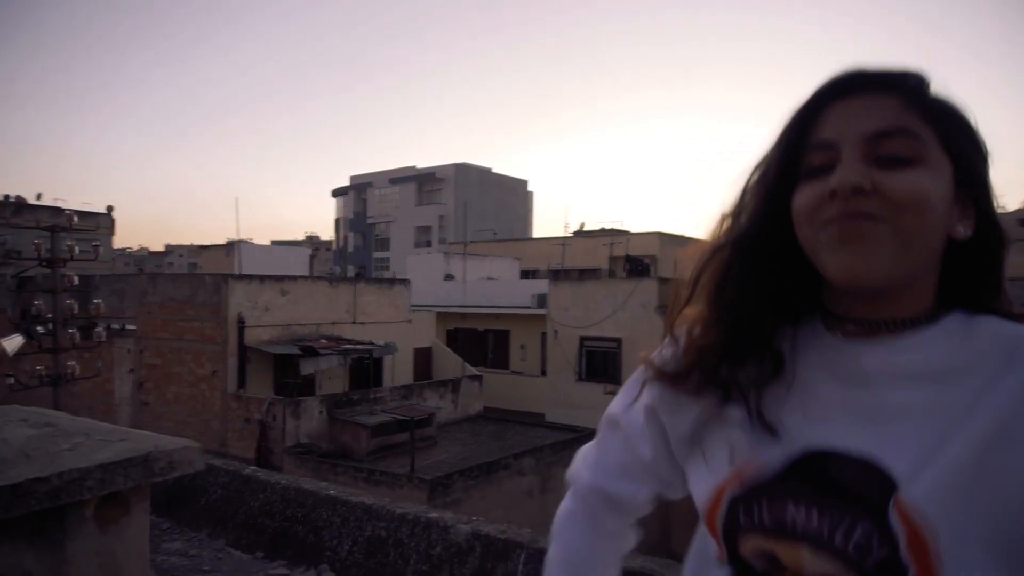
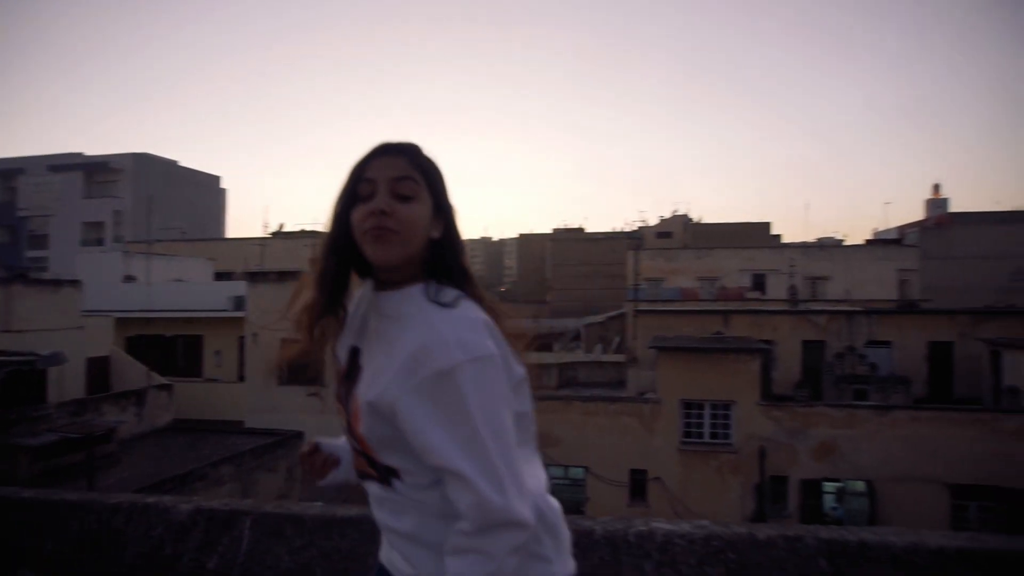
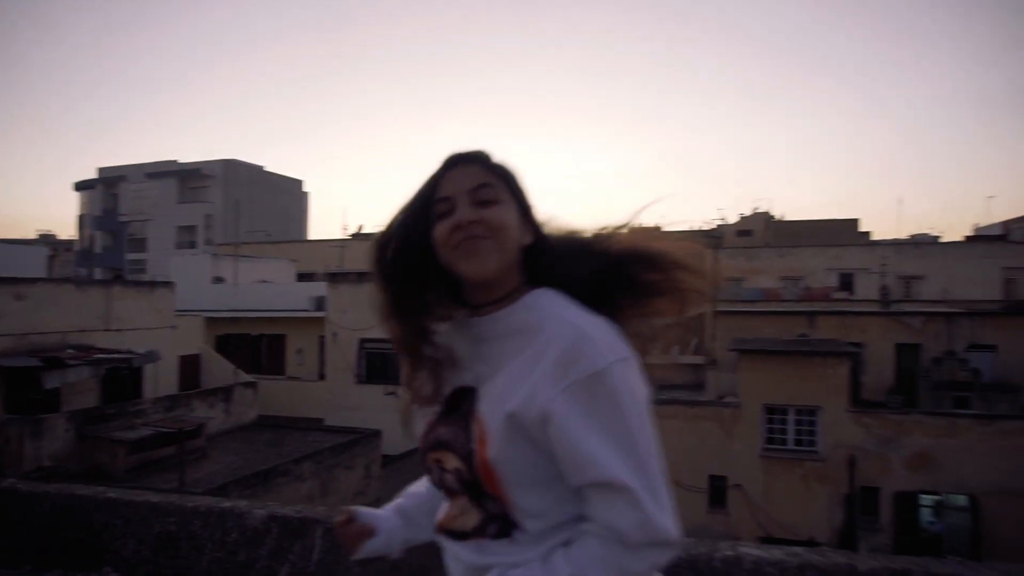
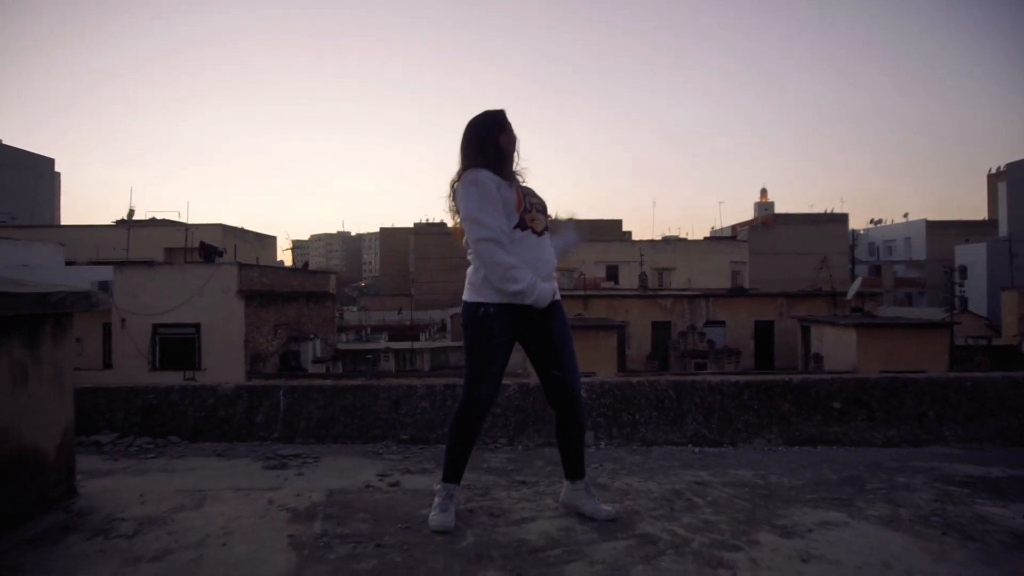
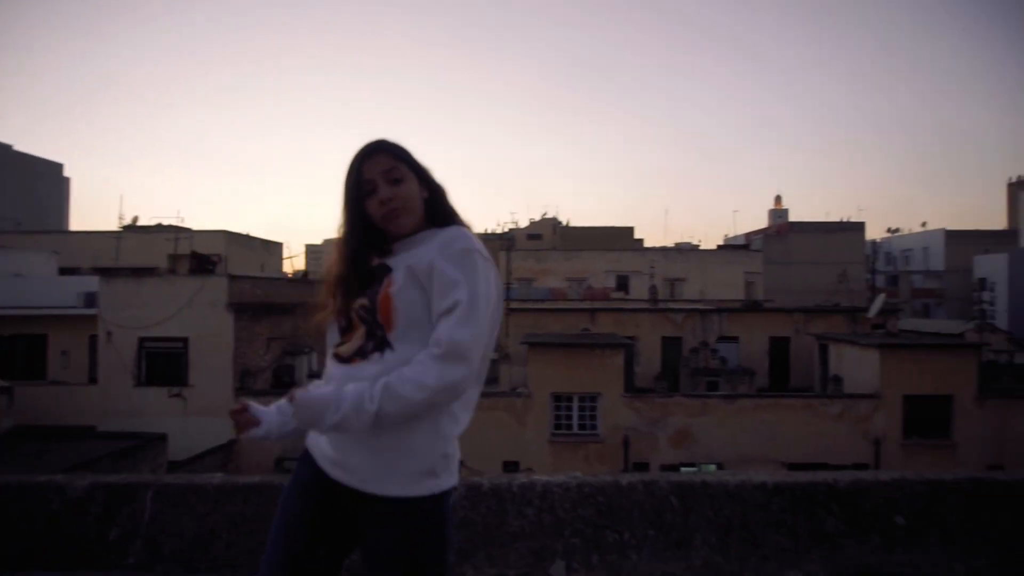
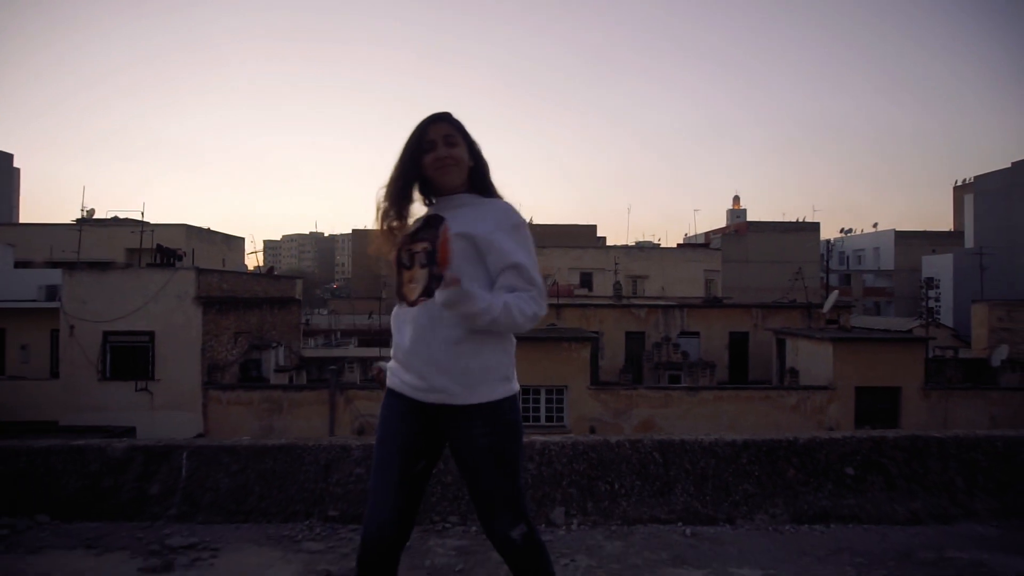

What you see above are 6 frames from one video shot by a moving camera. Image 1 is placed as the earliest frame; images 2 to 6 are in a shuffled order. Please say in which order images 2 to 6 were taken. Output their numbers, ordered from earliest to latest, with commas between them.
3, 2, 5, 6, 4
